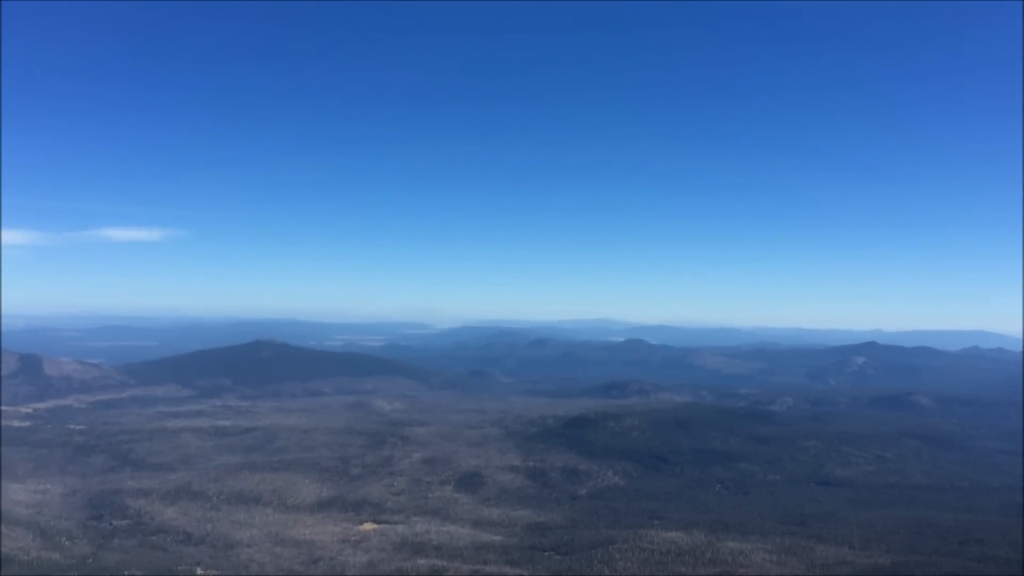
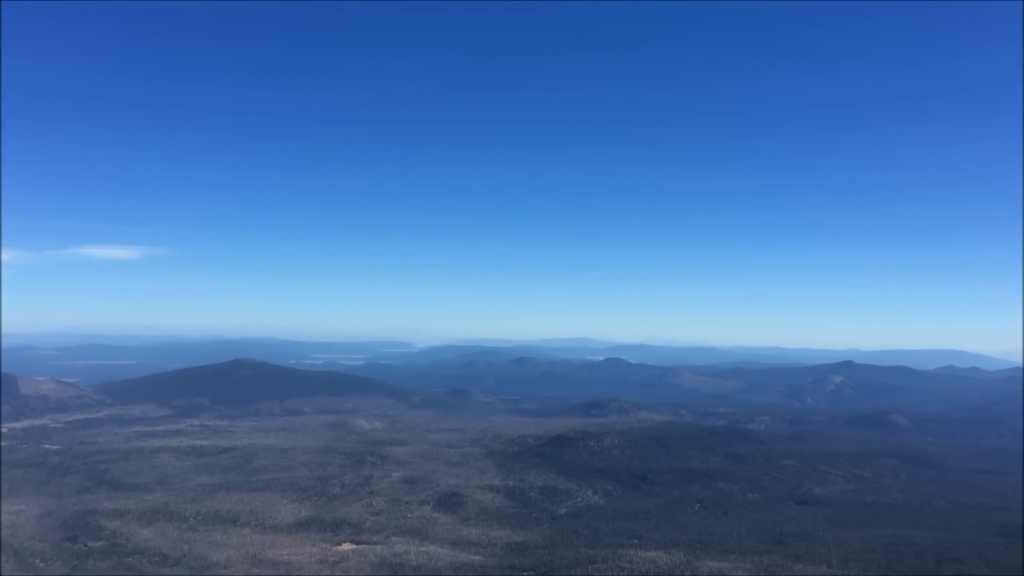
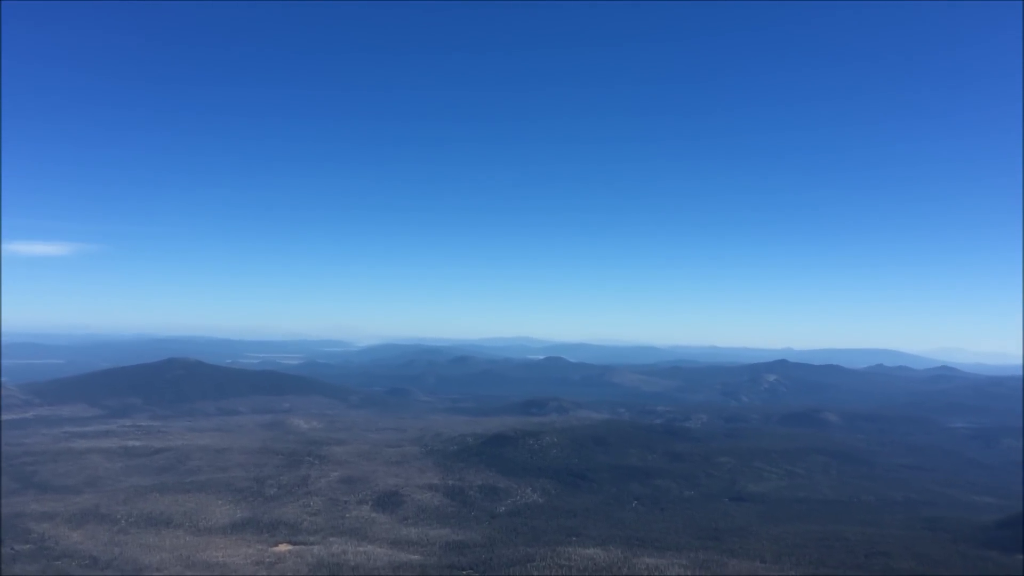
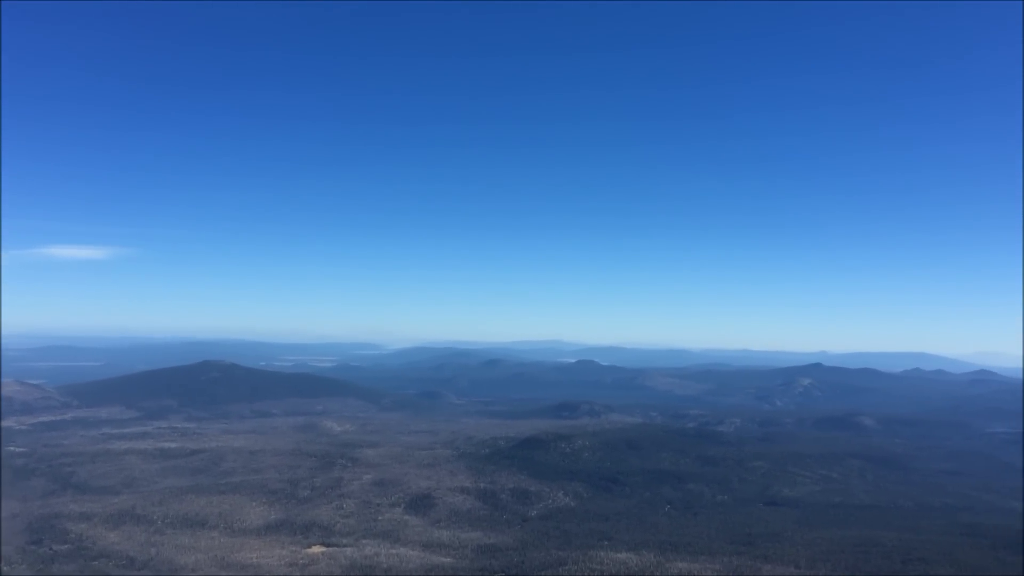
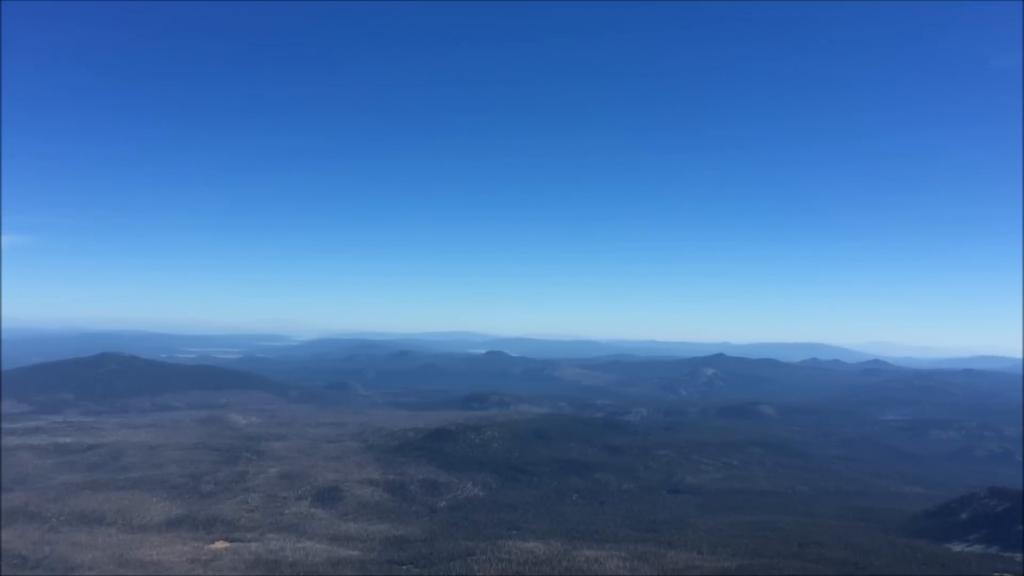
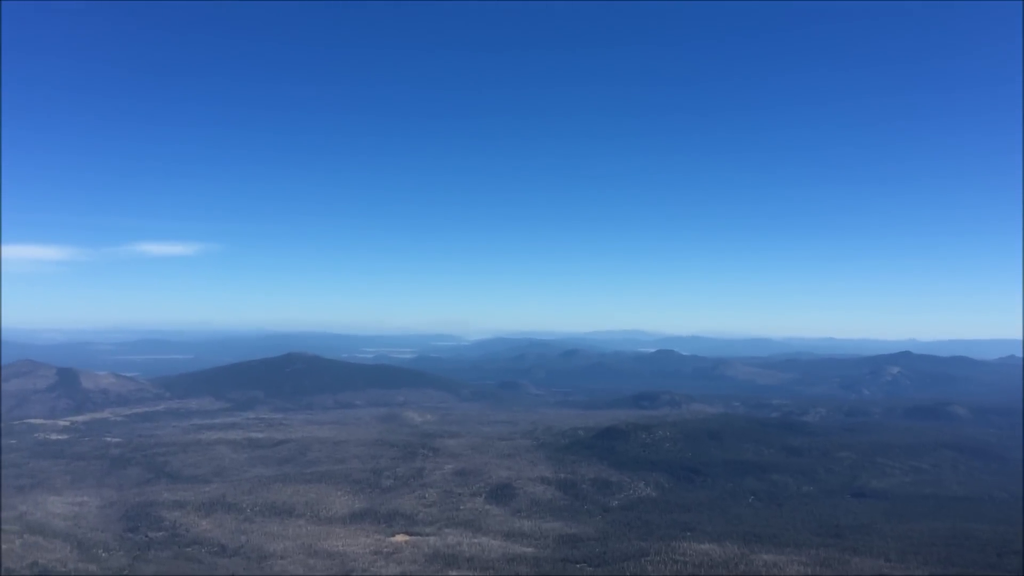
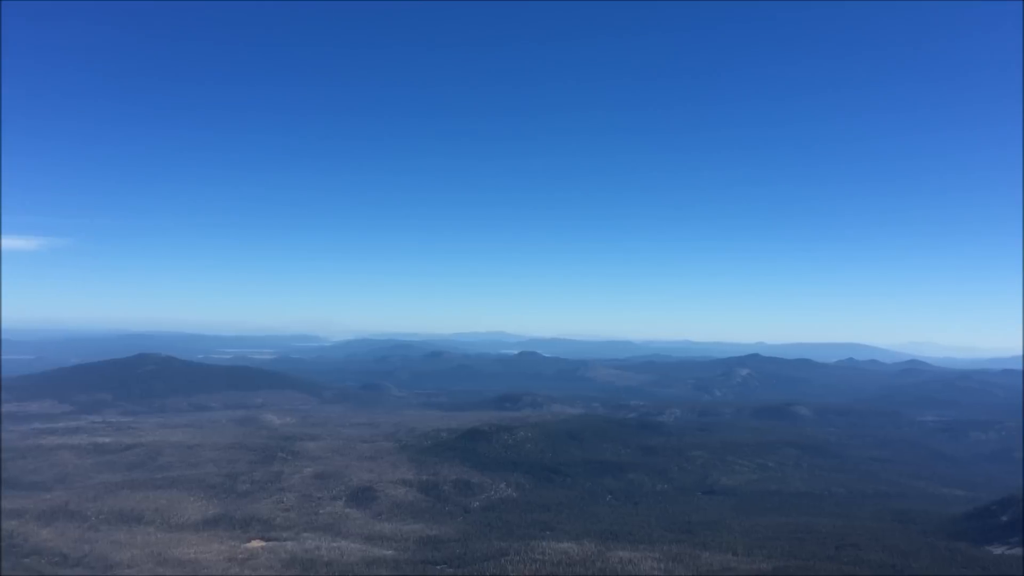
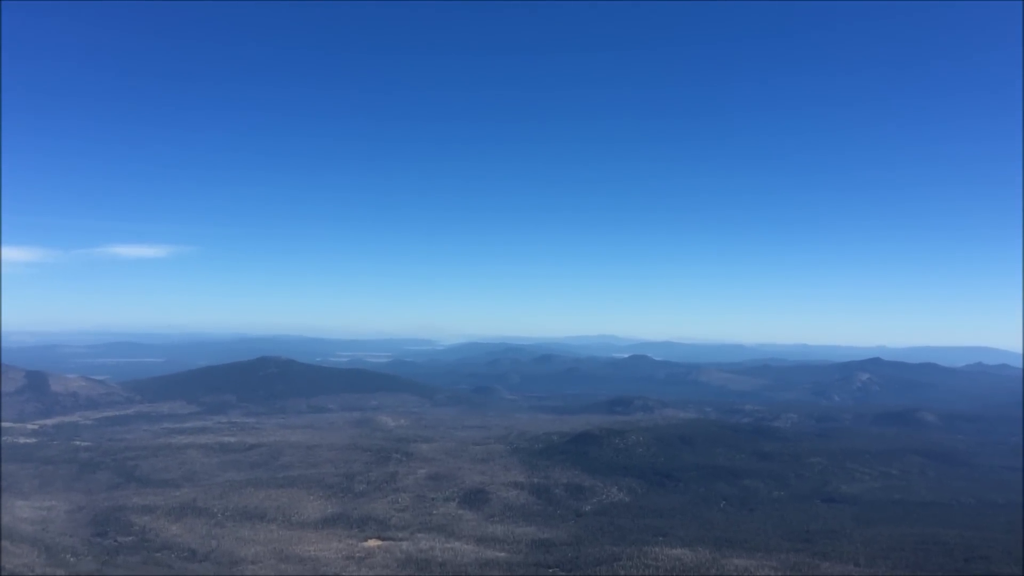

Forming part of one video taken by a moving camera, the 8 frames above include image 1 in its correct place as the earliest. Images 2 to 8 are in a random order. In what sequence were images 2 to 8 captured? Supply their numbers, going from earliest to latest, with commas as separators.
6, 8, 2, 4, 3, 7, 5
